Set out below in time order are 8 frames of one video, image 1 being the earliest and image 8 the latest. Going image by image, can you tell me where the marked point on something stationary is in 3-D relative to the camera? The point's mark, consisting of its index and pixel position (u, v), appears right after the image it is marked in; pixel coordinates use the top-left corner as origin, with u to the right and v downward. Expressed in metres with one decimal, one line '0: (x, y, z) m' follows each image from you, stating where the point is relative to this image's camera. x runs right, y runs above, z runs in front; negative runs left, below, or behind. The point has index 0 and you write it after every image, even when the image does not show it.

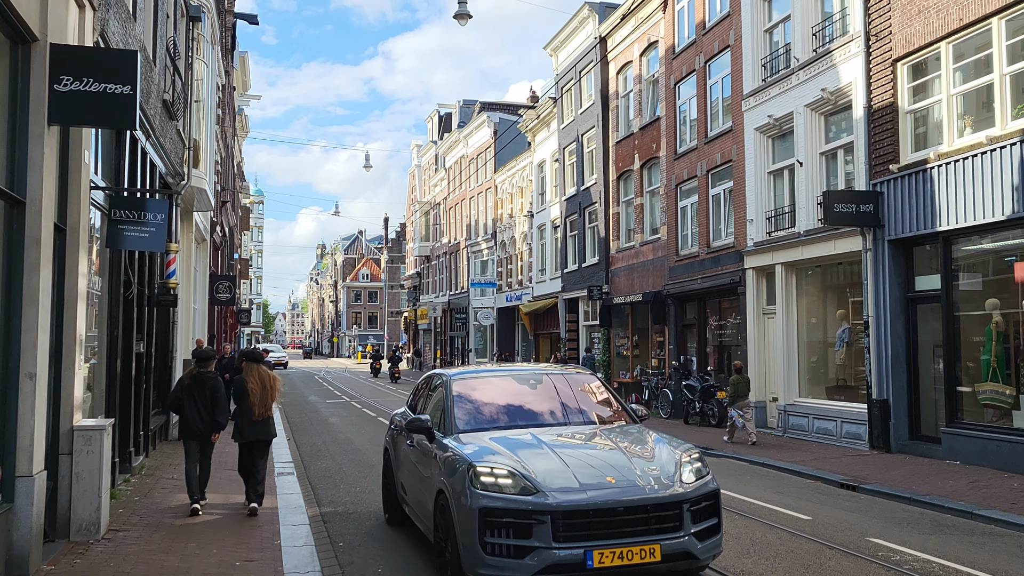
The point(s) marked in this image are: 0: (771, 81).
0: (+5.1, +4.1, +17.3) m
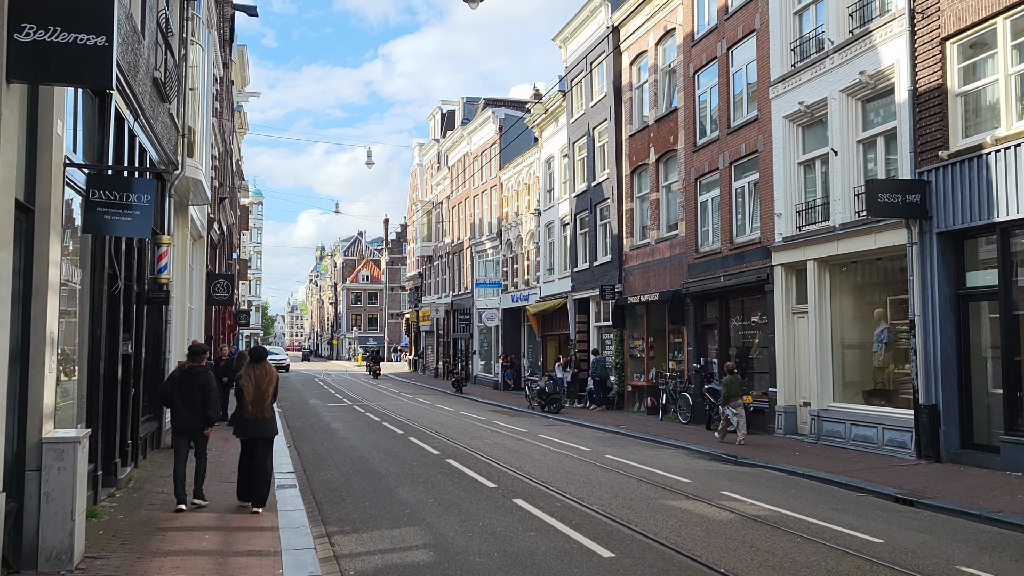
0: (+5.4, +4.1, +16.3) m
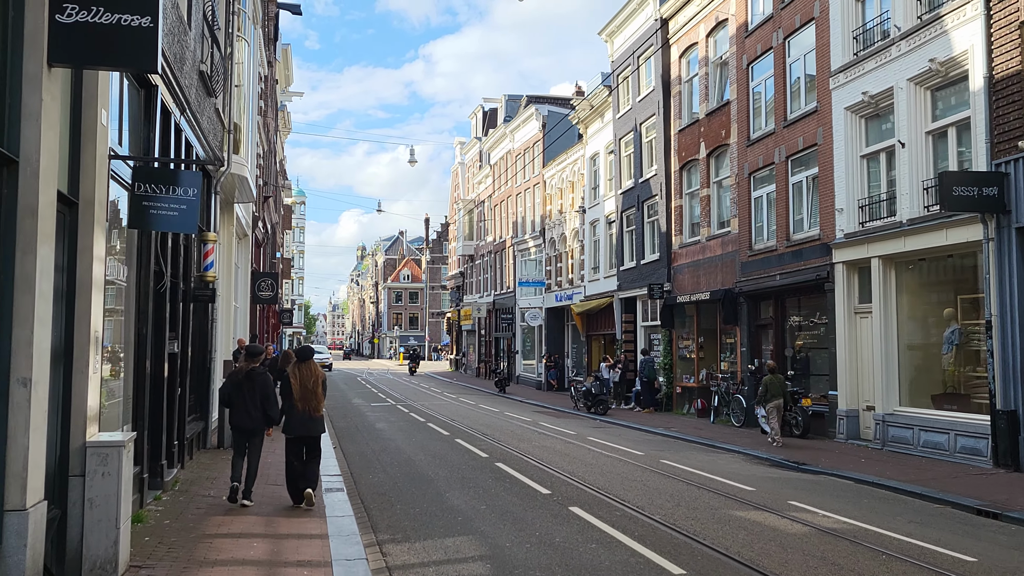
0: (+6.3, +4.2, +15.6) m
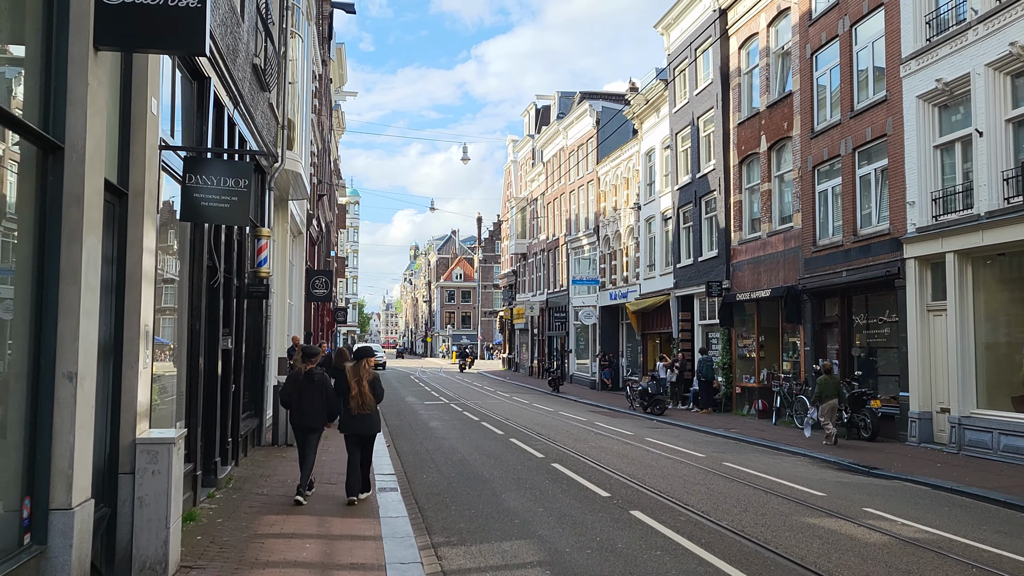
0: (+7.3, +4.2, +14.8) m
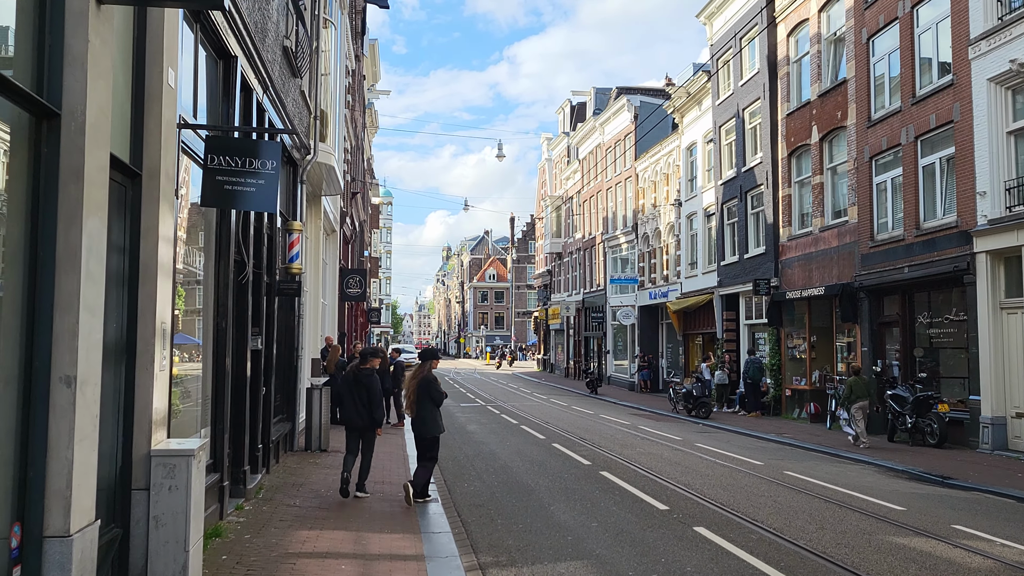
0: (+7.9, +4.3, +13.8) m
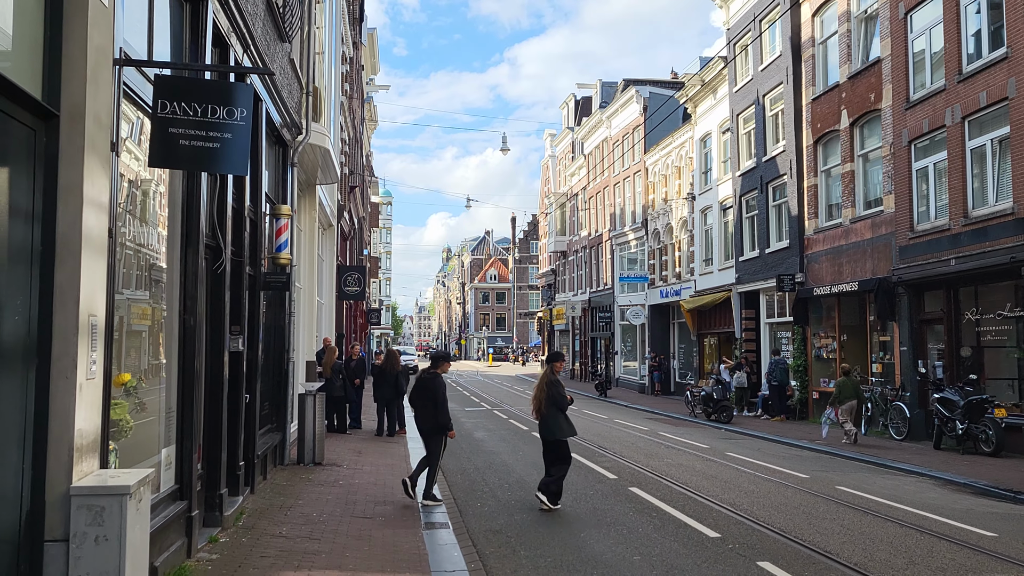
0: (+8.1, +4.4, +12.5) m
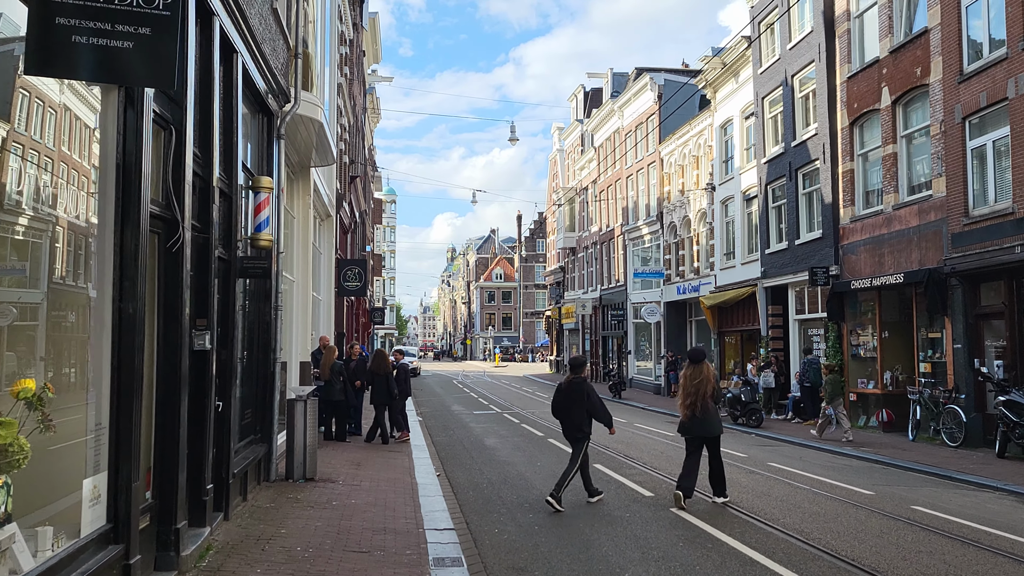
0: (+8.3, +4.6, +10.9) m
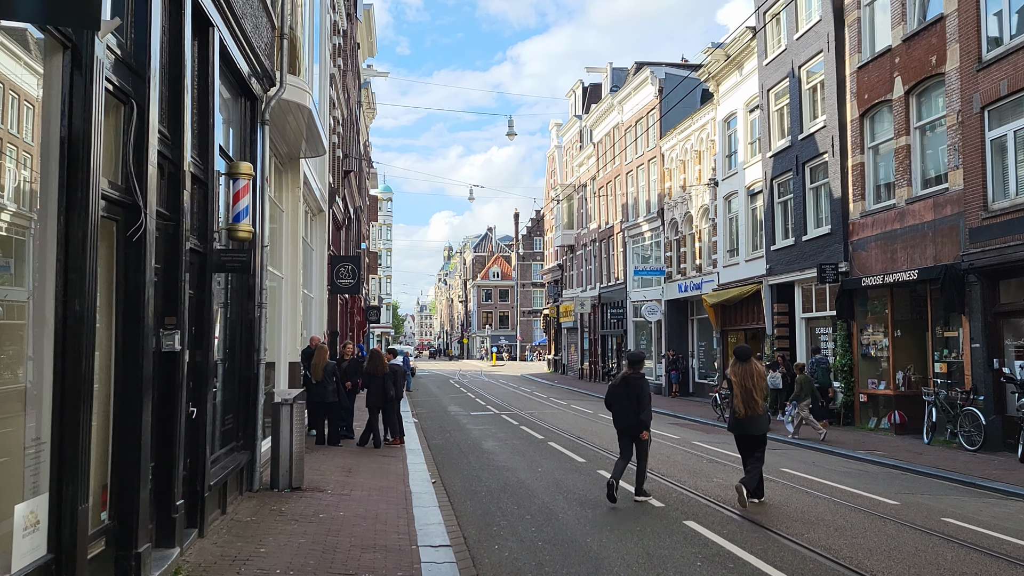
0: (+8.3, +4.6, +10.3) m
